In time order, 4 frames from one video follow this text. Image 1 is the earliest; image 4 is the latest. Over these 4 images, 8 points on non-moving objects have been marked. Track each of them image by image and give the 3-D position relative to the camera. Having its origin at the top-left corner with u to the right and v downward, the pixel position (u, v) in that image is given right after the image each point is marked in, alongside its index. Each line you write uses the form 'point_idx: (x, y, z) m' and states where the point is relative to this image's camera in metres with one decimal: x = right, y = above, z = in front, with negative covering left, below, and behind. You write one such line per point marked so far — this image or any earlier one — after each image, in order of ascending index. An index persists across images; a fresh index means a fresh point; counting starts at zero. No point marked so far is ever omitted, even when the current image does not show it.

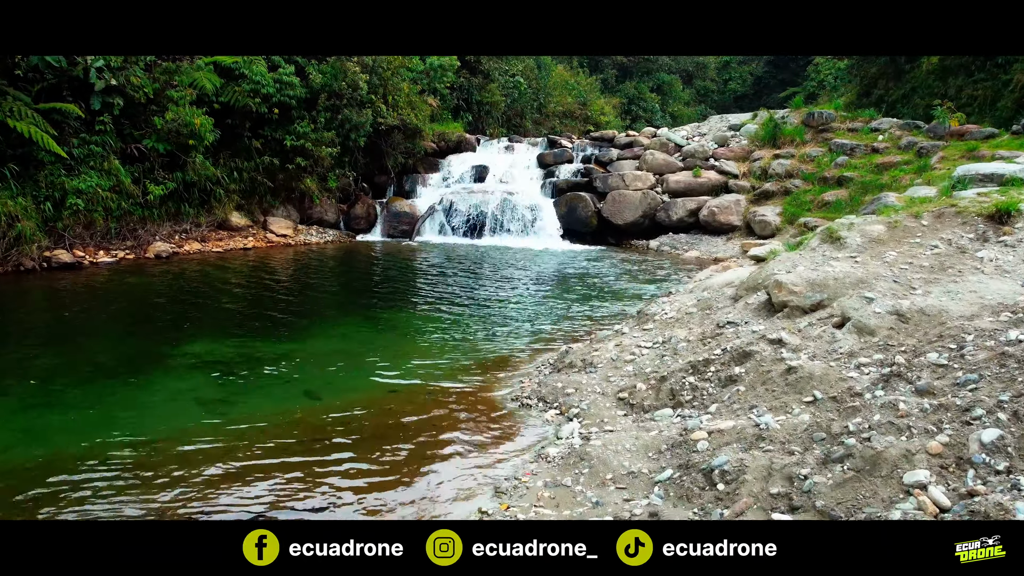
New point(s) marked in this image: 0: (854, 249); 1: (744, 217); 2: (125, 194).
0: (+3.3, +0.4, +5.0) m
1: (+6.7, +2.0, +14.8) m
2: (-9.5, +2.3, +12.7) m
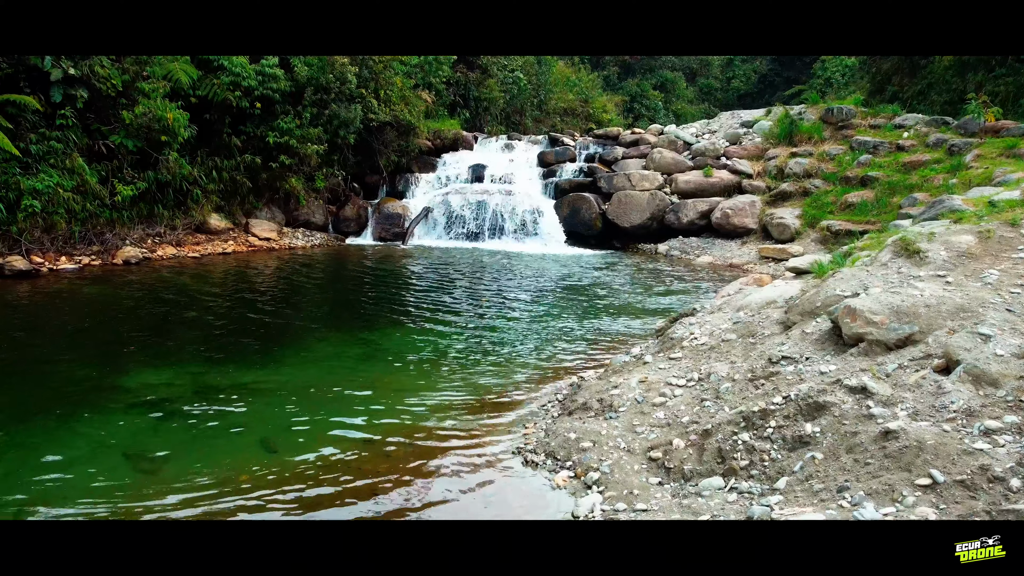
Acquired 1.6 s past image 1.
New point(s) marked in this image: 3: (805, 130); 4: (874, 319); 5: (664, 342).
0: (+3.3, +0.2, +4.0) m
1: (+6.6, +1.8, +13.9) m
2: (-9.5, +2.1, +11.6) m
3: (+8.9, +4.8, +15.7) m
4: (+2.5, -0.2, +3.6) m
5: (+1.6, -0.6, +5.6) m
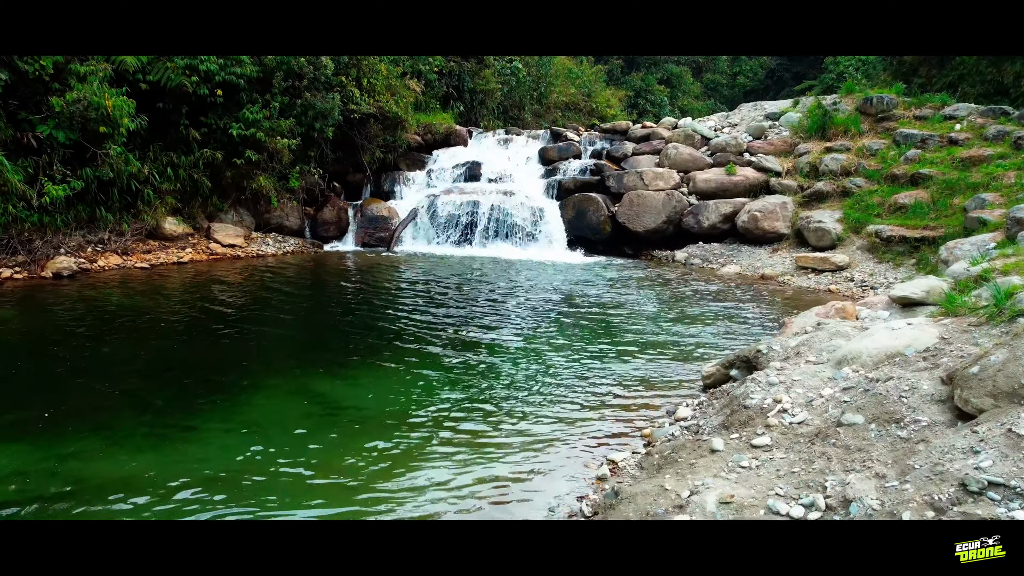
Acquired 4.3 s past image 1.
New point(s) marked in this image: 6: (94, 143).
0: (+3.3, -0.1, +2.3) m
1: (+6.6, +1.5, +12.1) m
2: (-9.5, +1.7, +9.8) m
3: (+8.8, +4.5, +14.0) m
4: (+2.5, -0.5, +1.9) m
5: (+1.6, -0.9, +3.9) m
6: (-8.8, +3.1, +10.9) m
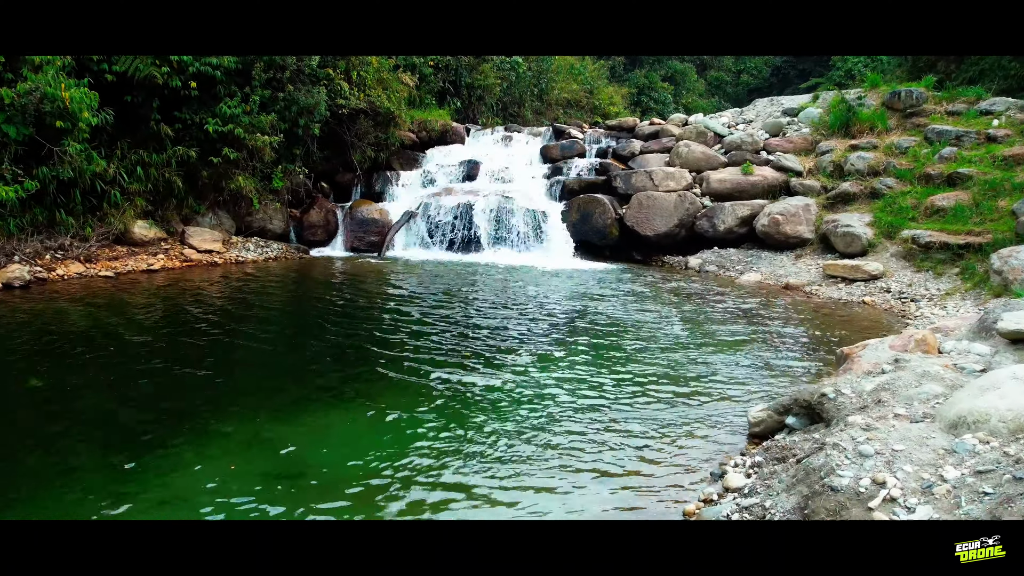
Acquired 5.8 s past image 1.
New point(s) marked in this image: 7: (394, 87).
0: (+3.4, -0.4, +1.3) m
1: (+6.6, +1.3, +11.2) m
2: (-9.5, +1.5, +8.9) m
3: (+8.8, +4.3, +13.0) m
4: (+2.6, -0.8, +0.9) m
5: (+1.7, -1.1, +2.9) m
6: (-8.8, +2.9, +9.9) m
7: (-3.2, +5.5, +14.2) m
